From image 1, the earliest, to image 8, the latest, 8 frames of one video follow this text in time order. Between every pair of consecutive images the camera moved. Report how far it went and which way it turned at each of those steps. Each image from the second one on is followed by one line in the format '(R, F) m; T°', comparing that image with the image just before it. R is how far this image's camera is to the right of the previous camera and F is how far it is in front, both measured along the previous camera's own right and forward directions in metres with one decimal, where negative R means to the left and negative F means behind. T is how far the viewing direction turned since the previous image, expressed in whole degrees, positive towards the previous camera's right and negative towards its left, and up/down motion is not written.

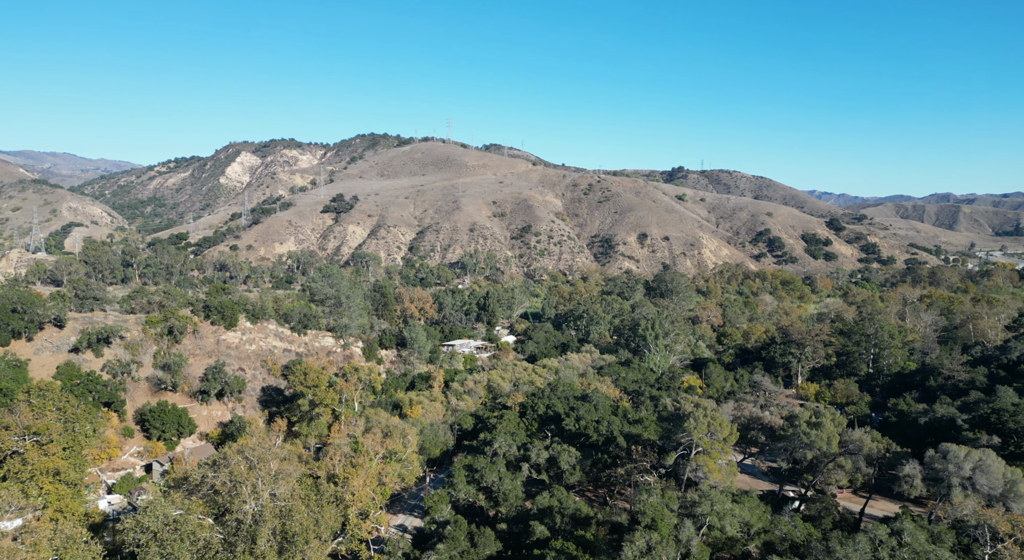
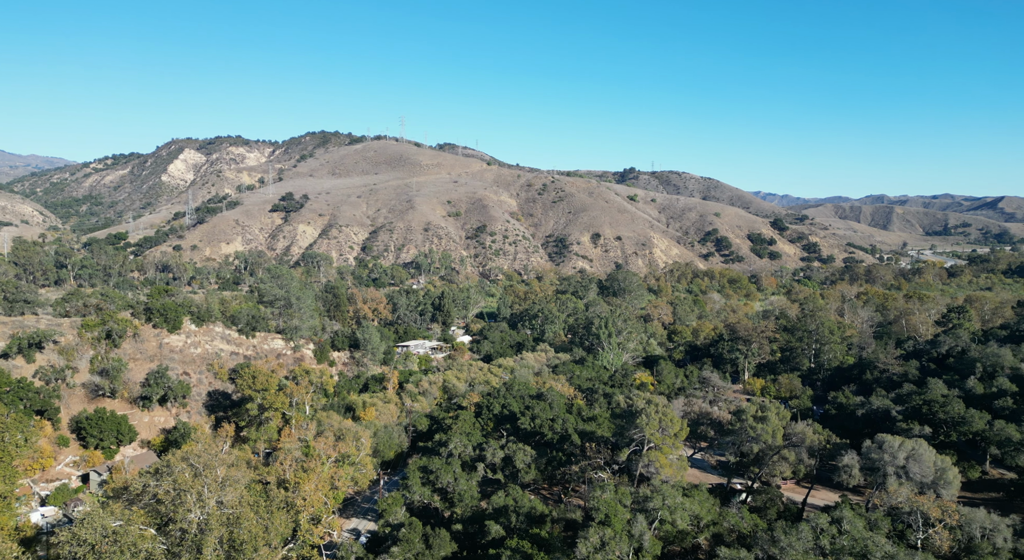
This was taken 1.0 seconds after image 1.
(+0.4, -0.5) m; +3°
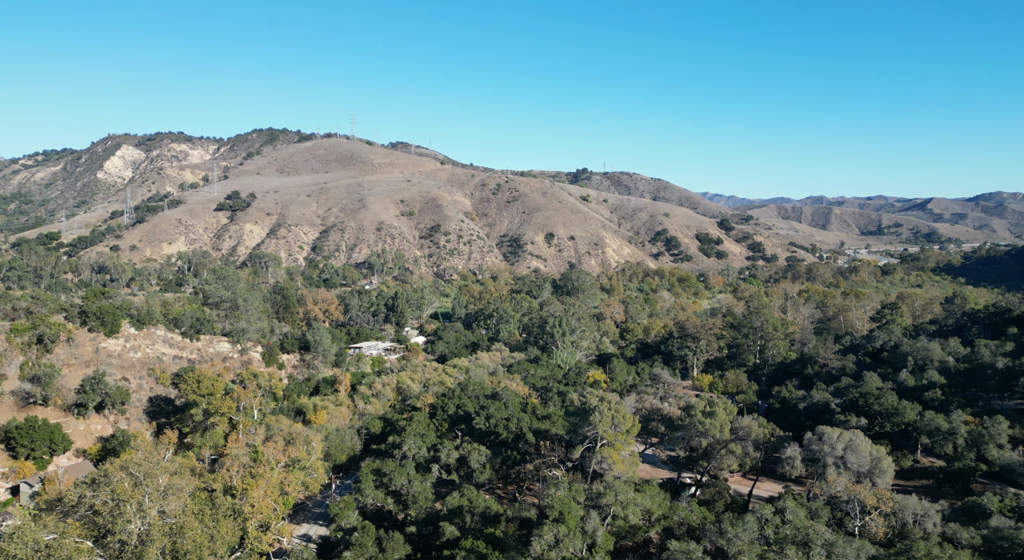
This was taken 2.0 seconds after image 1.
(+0.2, -0.7) m; +3°
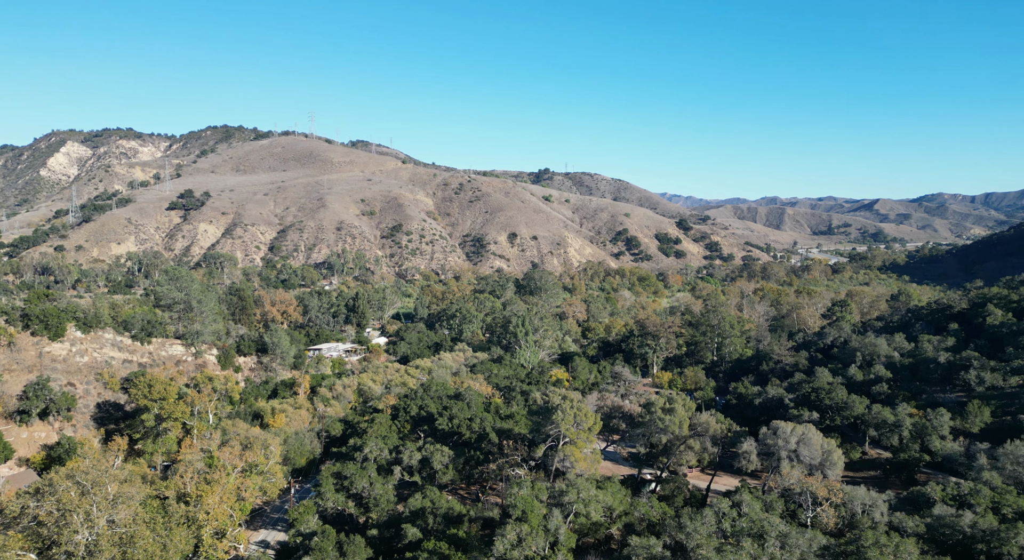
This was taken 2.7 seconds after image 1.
(+0.2, -0.5) m; +3°
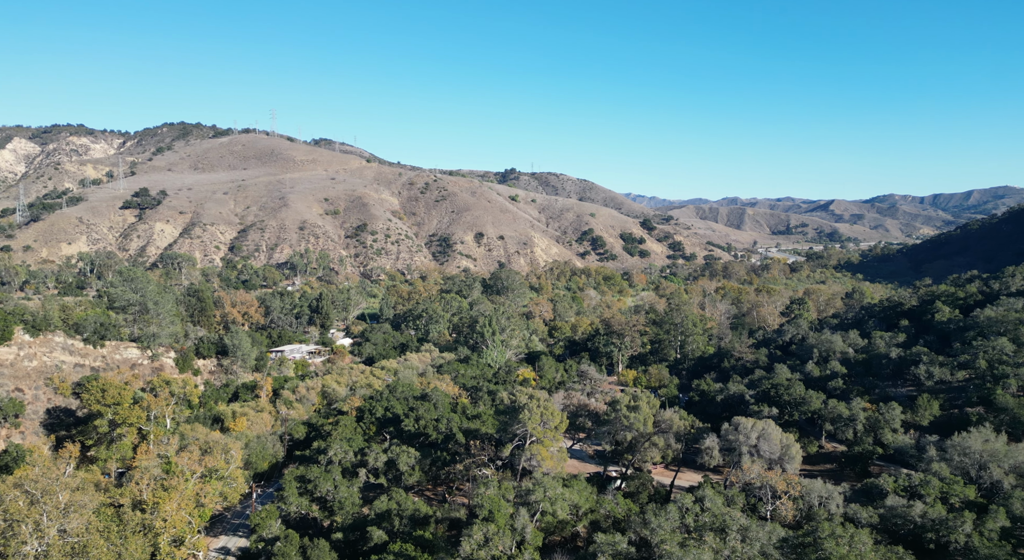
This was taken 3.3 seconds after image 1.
(+0.2, -0.4) m; +2°
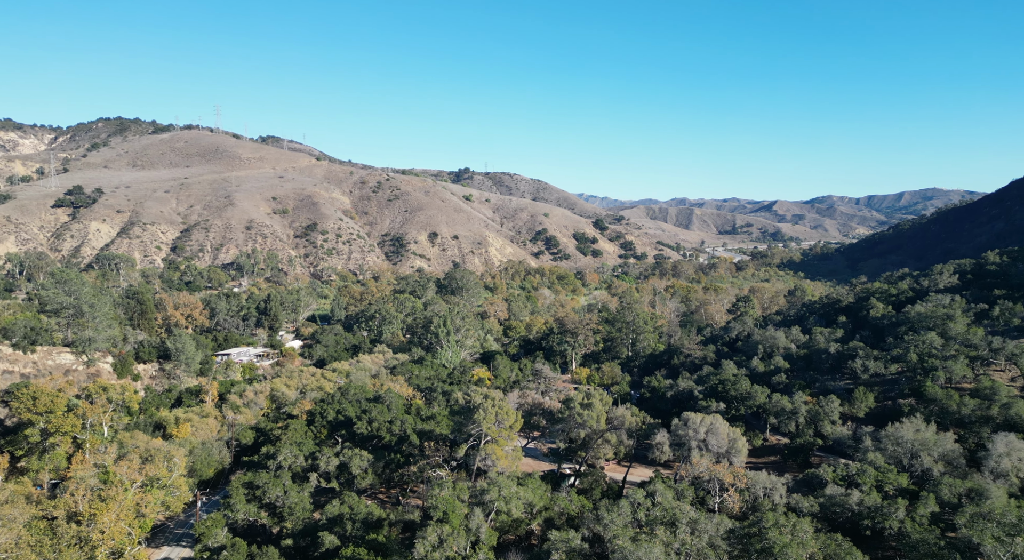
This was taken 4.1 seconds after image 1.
(+0.3, -0.4) m; +3°
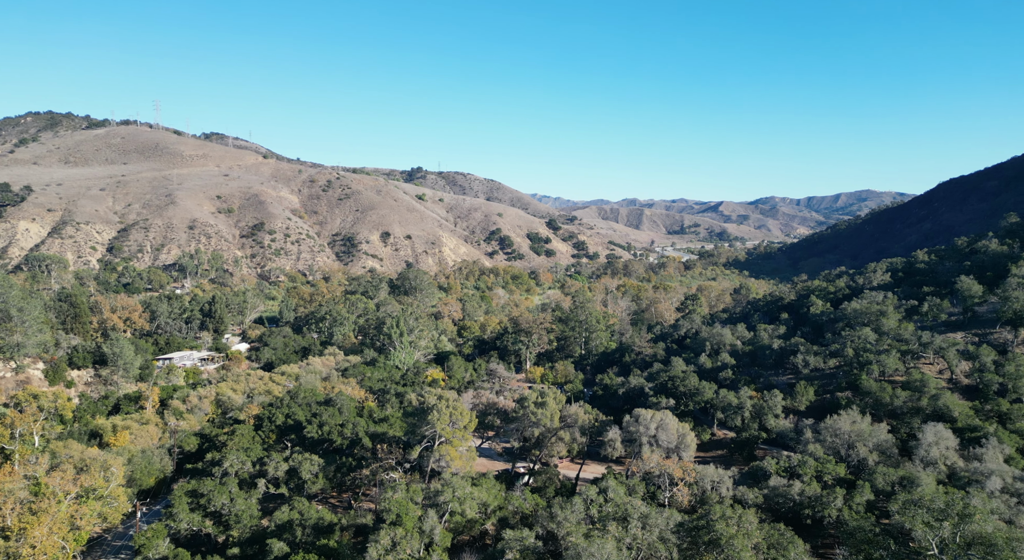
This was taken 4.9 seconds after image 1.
(+0.4, +0.3) m; +3°
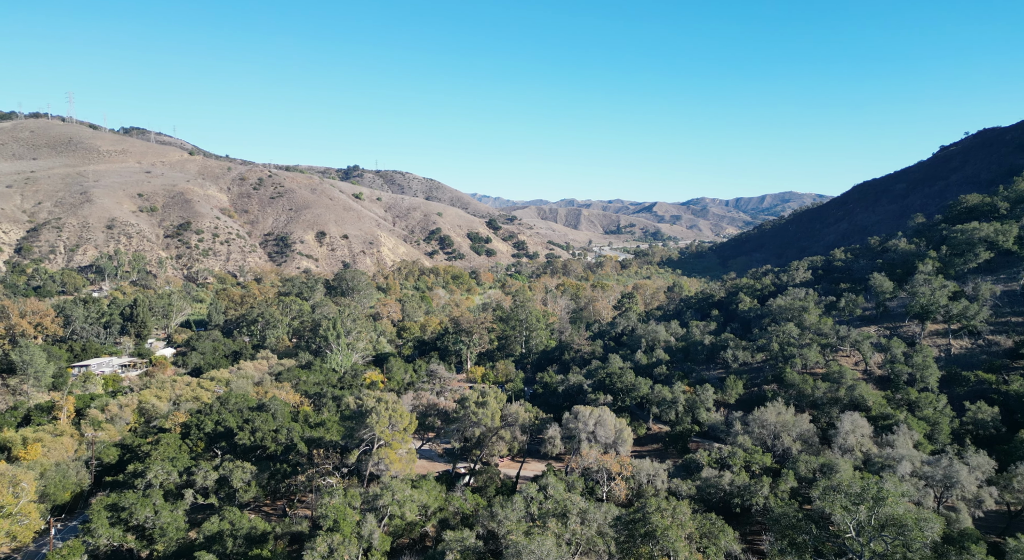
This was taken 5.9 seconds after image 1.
(+0.5, +0.6) m; +4°
